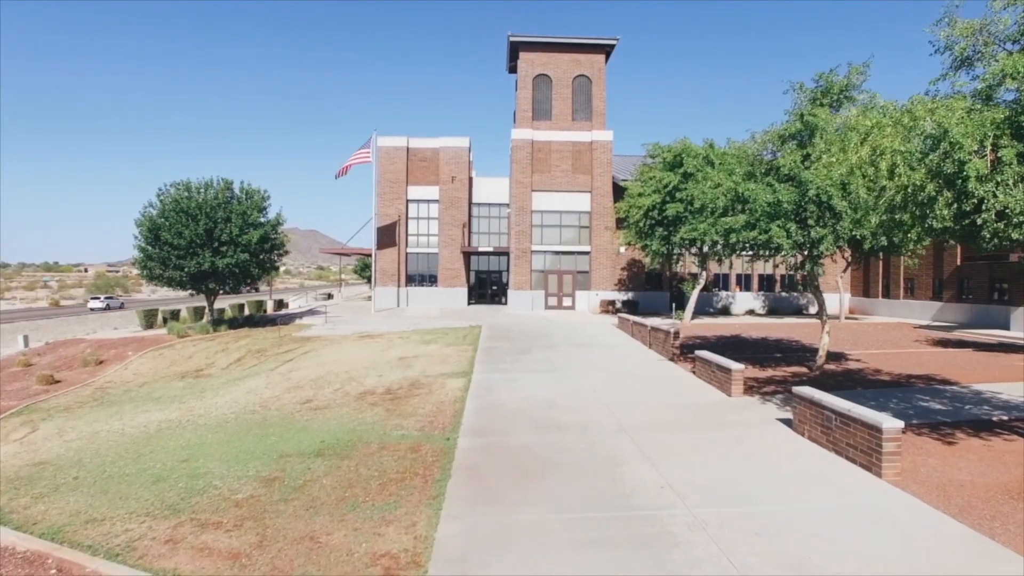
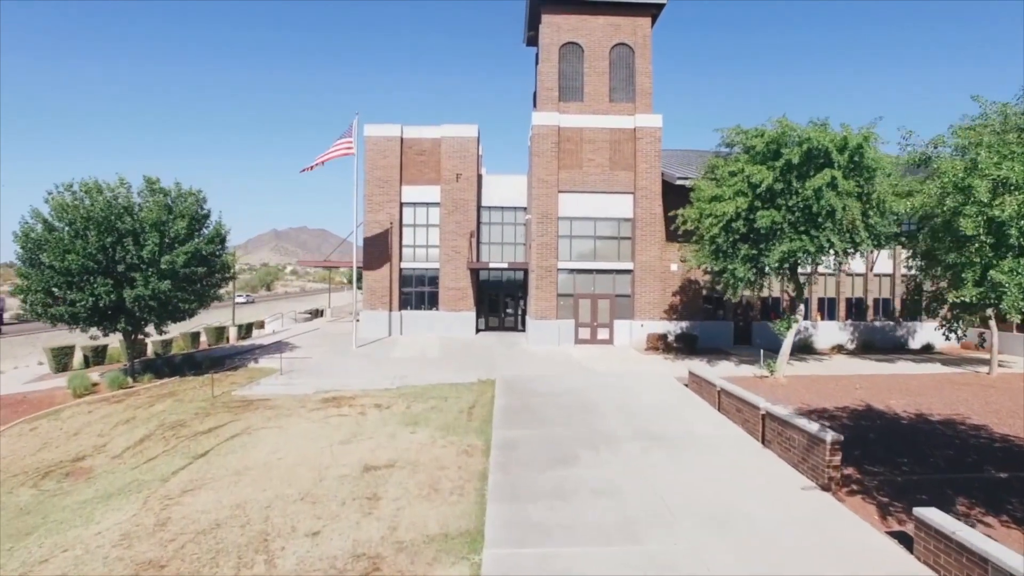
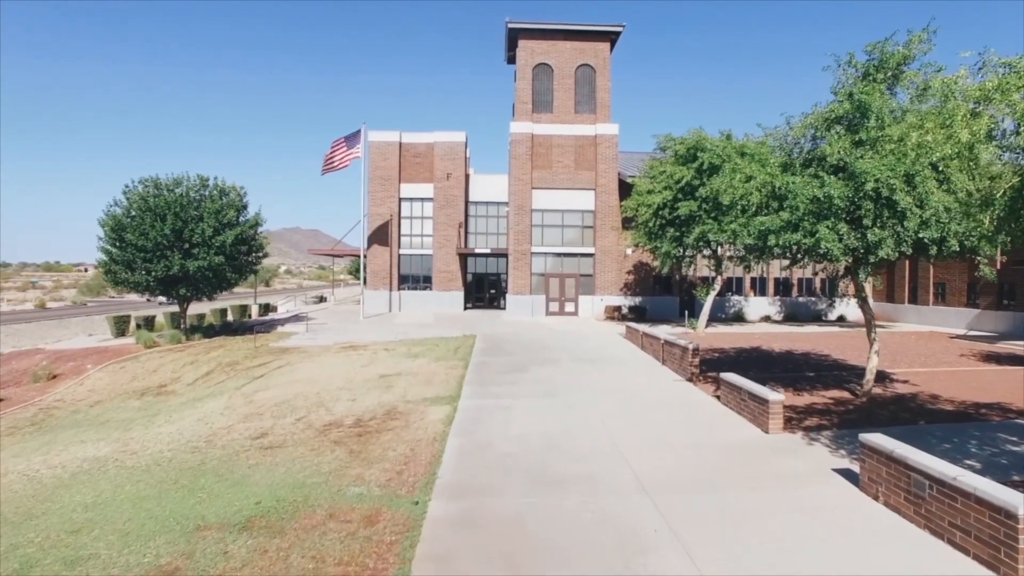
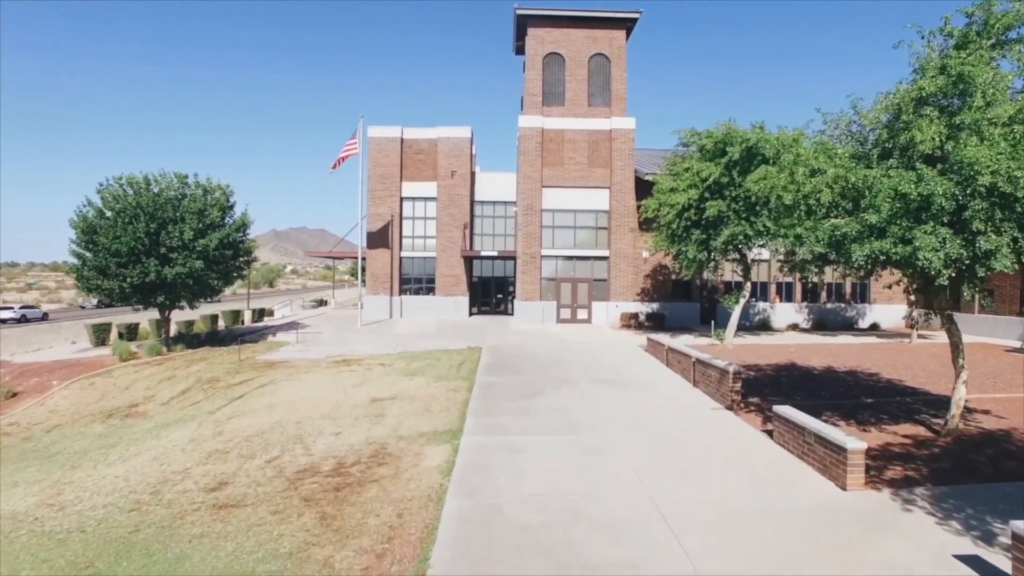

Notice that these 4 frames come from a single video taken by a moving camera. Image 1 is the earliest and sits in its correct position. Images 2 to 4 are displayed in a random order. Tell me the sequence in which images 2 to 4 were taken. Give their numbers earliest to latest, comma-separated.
3, 4, 2
